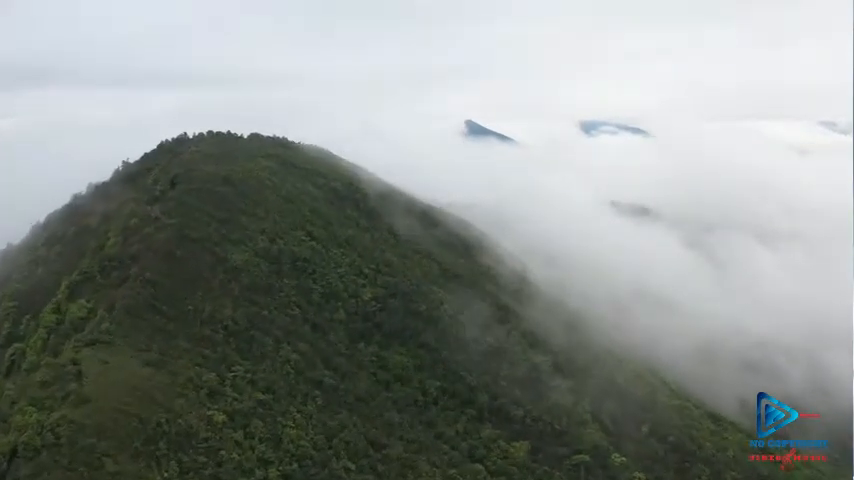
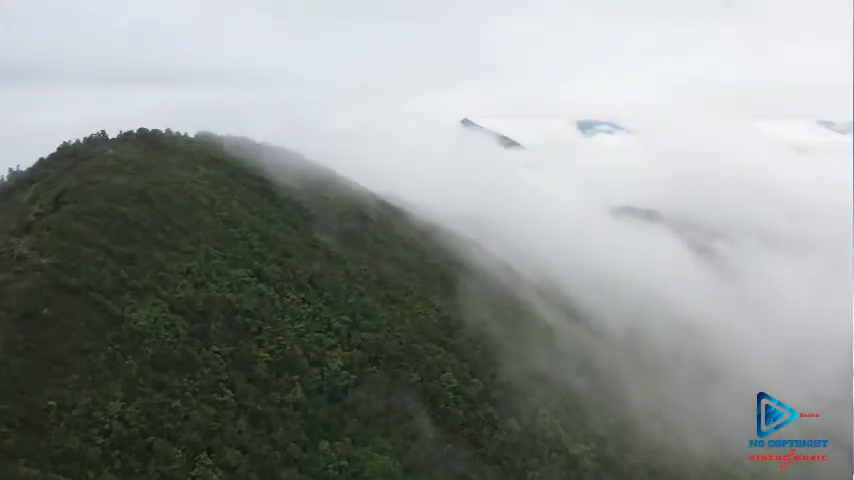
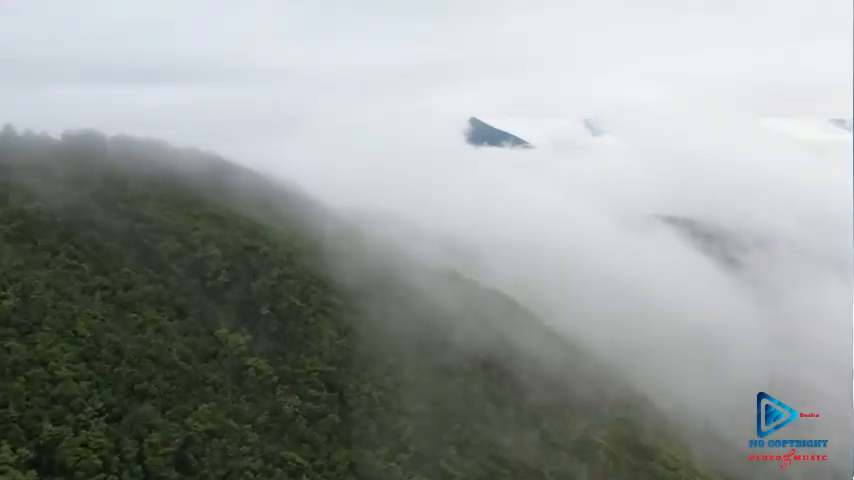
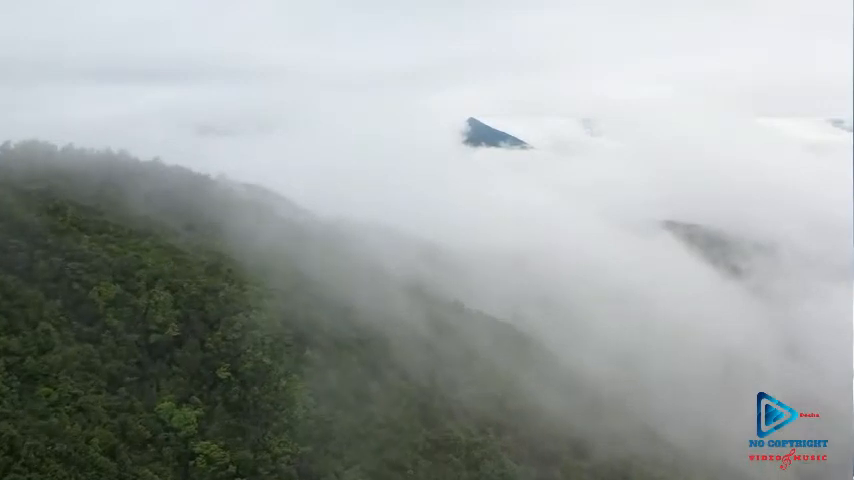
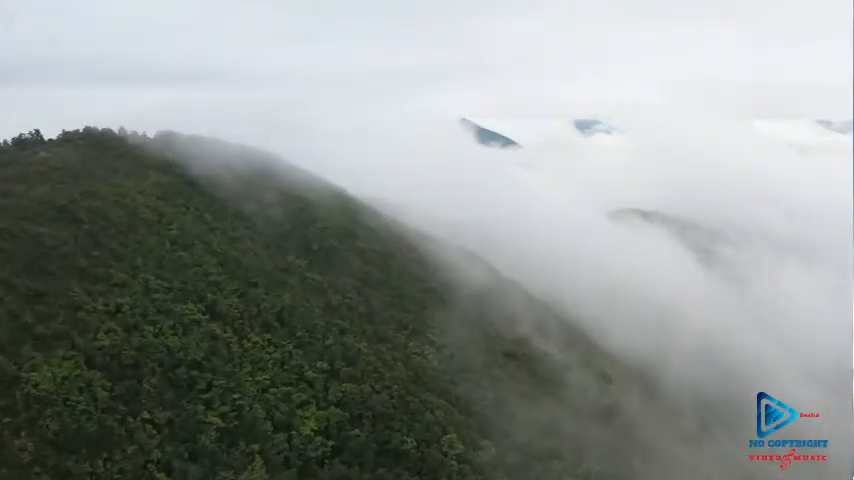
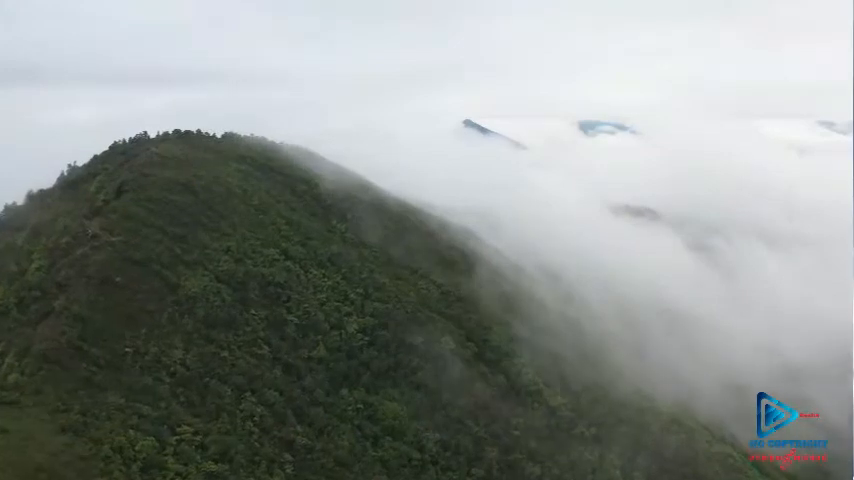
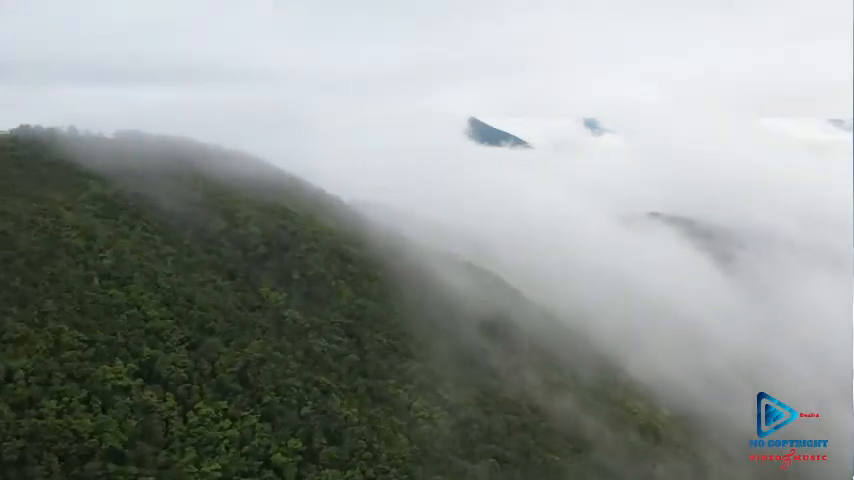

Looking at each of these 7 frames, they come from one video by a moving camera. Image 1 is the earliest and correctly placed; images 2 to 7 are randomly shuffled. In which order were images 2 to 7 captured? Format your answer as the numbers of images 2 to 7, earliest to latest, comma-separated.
6, 2, 5, 7, 3, 4
